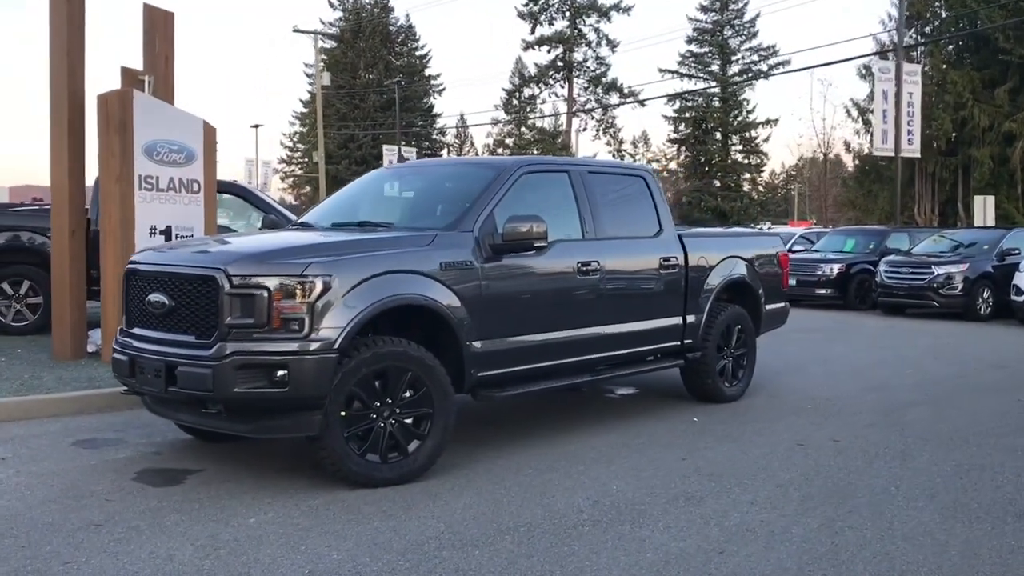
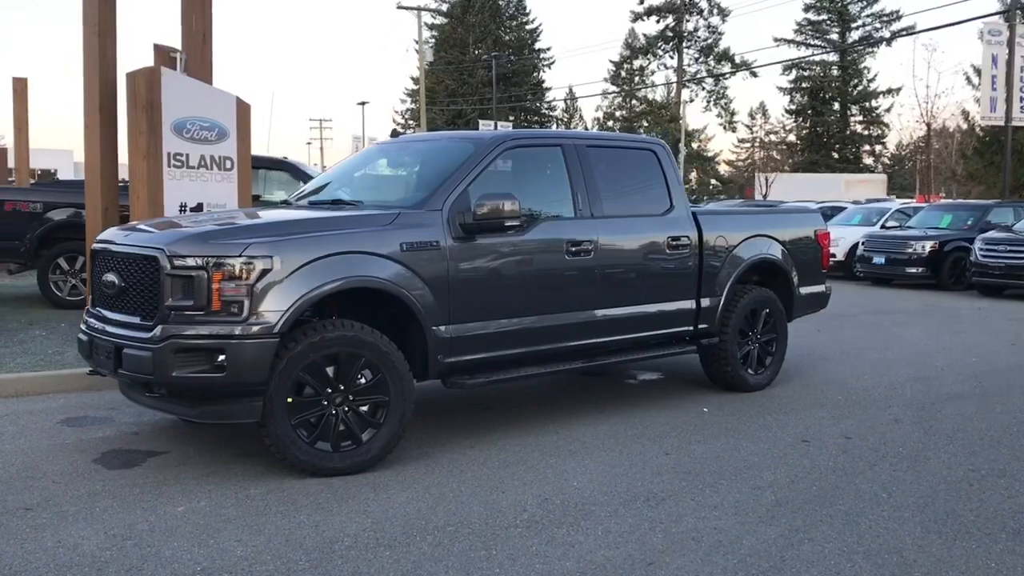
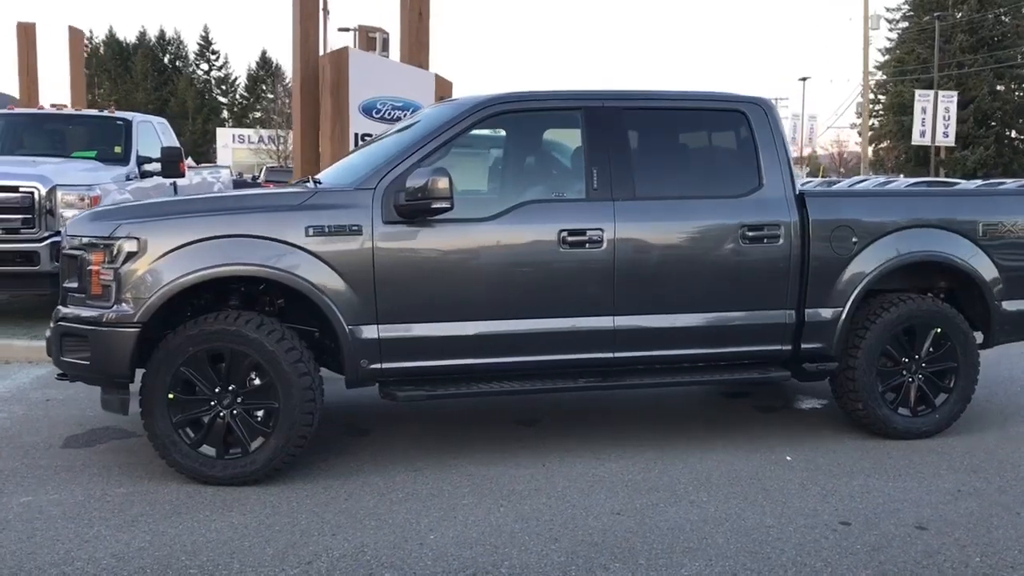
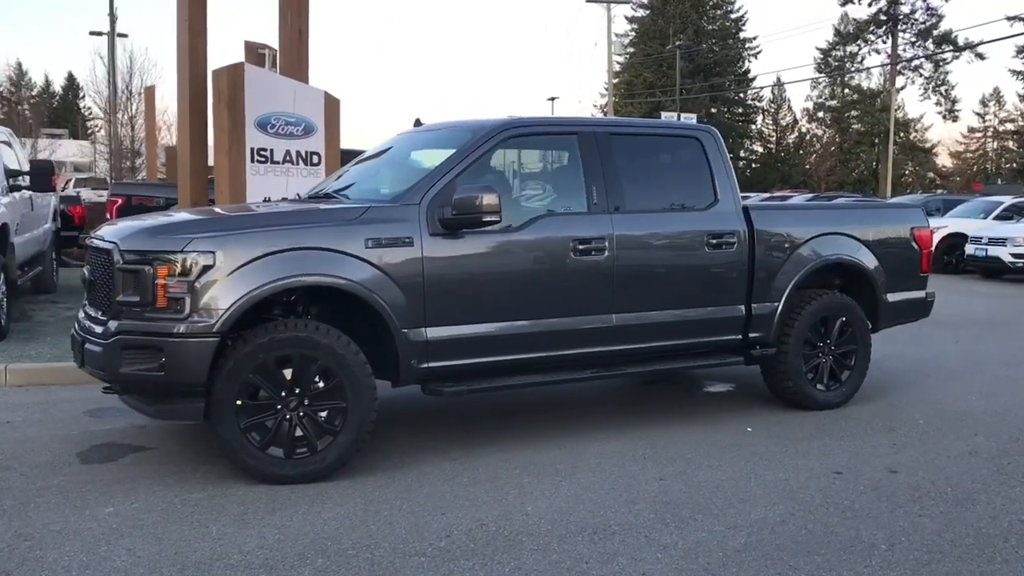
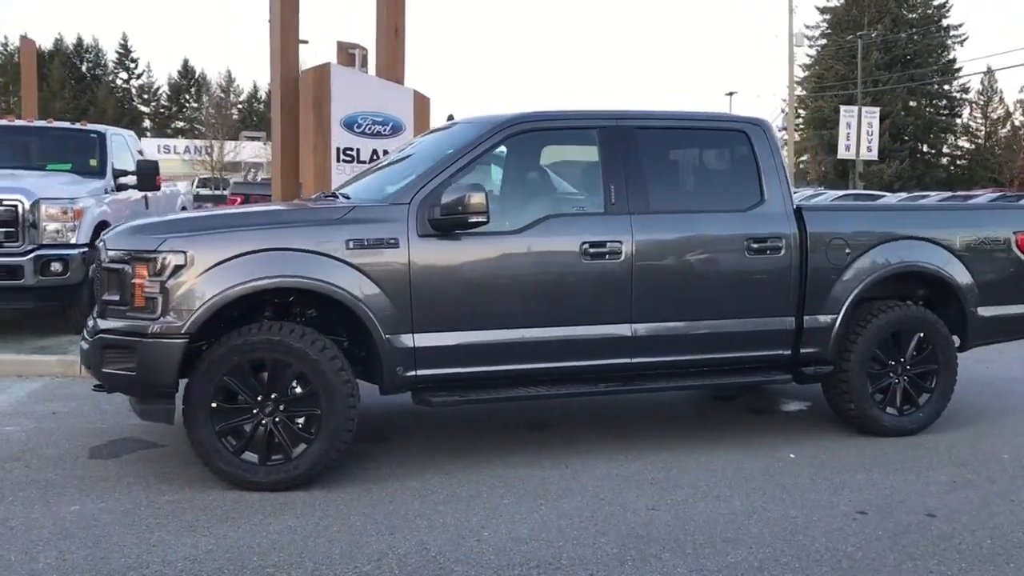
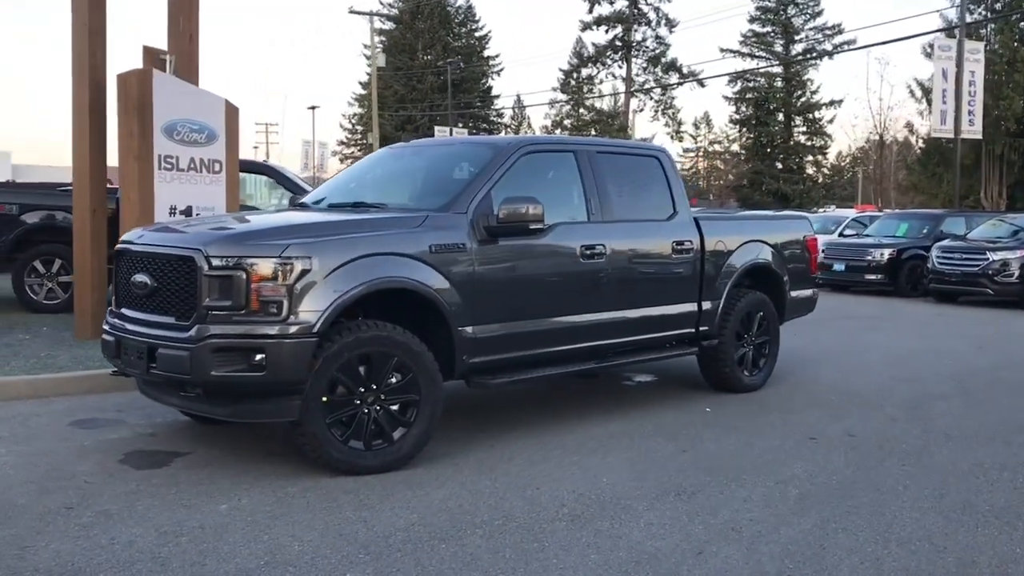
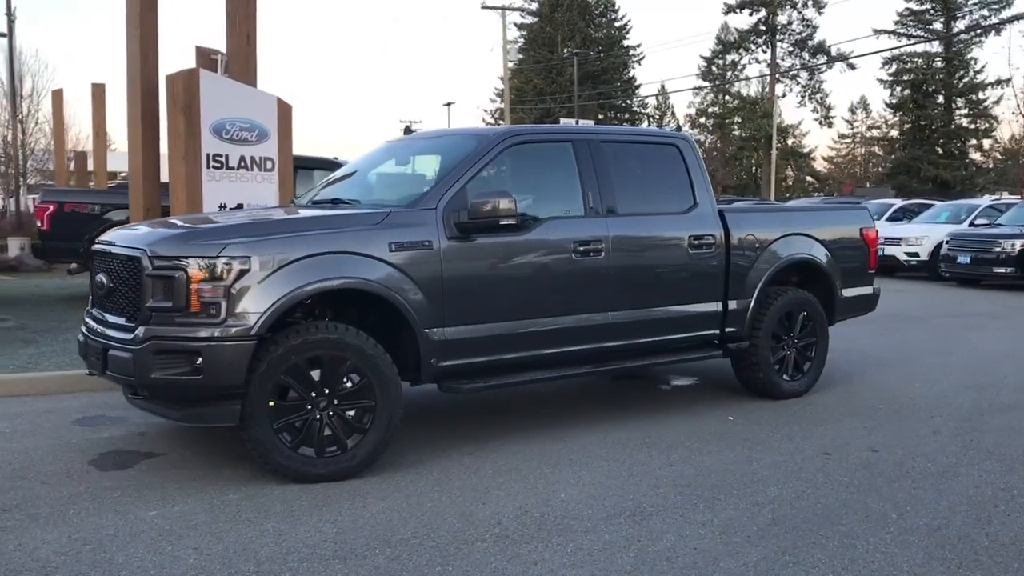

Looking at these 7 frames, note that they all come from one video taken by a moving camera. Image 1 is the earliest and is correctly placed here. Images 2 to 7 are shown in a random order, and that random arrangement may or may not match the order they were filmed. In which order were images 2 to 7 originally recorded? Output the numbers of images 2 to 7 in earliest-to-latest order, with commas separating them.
6, 2, 7, 4, 5, 3
